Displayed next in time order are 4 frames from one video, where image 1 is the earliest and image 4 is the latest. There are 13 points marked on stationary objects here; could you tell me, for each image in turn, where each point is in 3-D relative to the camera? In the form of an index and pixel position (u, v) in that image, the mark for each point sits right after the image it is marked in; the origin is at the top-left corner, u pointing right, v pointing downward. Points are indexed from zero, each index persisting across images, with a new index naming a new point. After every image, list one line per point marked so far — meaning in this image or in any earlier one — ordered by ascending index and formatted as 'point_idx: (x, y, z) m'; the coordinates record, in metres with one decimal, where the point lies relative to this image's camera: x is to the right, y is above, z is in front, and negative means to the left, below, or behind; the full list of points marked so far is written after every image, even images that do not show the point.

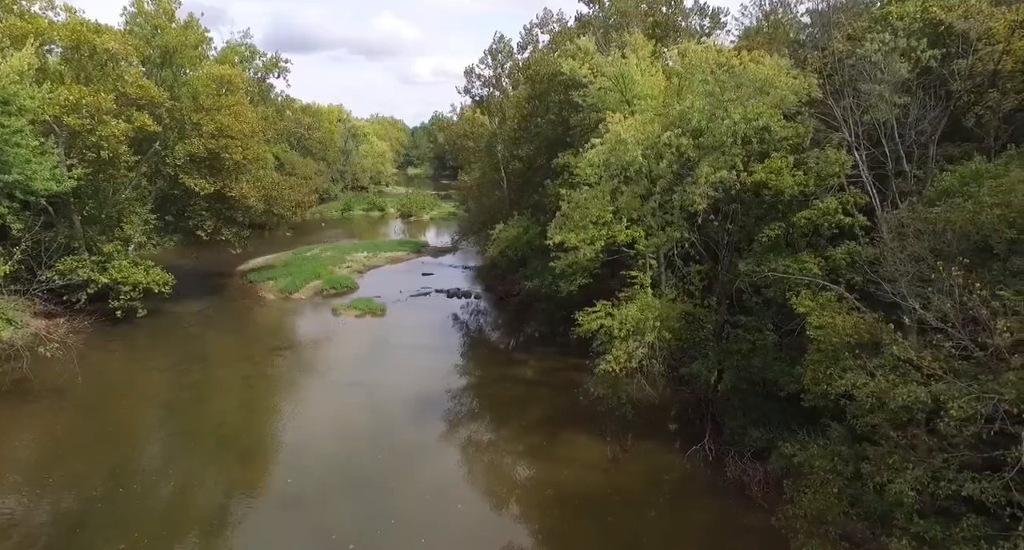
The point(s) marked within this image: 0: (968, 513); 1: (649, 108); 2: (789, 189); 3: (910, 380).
0: (+5.8, -3.1, +8.2) m
1: (+3.9, +5.0, +18.9) m
2: (+6.4, +2.0, +14.7) m
3: (+5.2, -1.4, +8.3) m
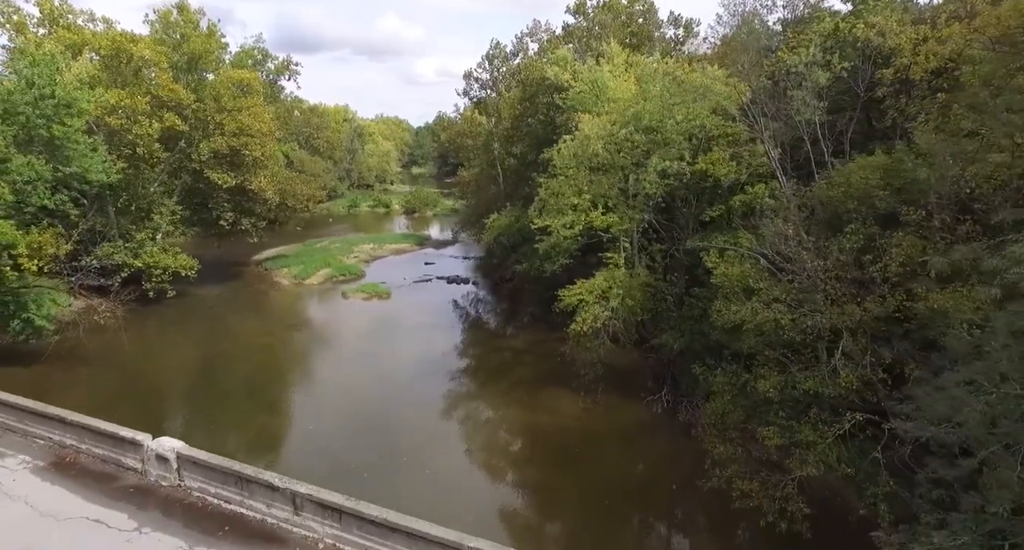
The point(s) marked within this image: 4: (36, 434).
0: (+5.3, -2.4, +11.3) m
1: (+3.5, +5.7, +22.0) m
2: (+5.9, +2.8, +17.8) m
3: (+4.7, -0.6, +11.4) m
4: (-7.4, -2.5, +10.0) m
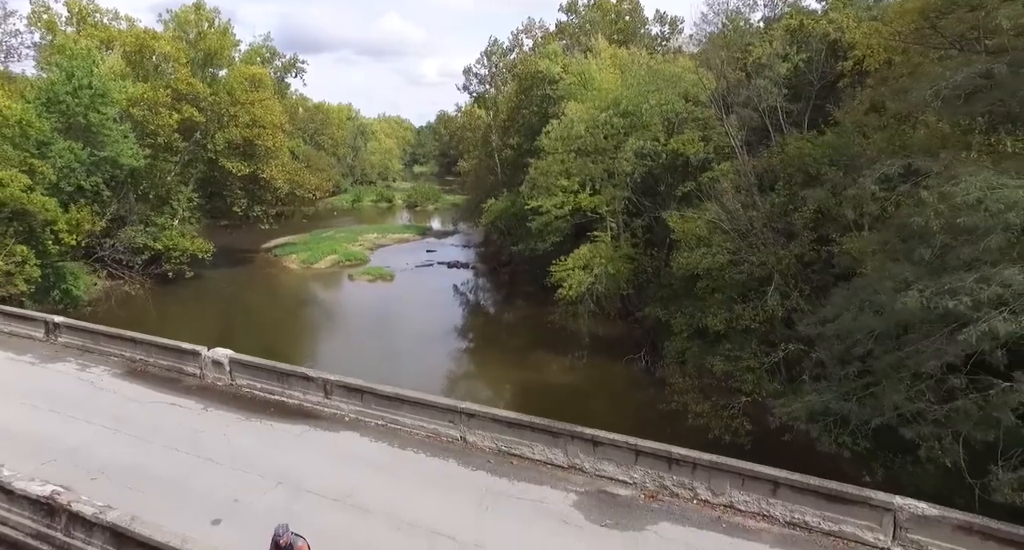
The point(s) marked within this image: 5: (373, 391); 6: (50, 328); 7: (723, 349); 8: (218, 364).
0: (+5.1, -1.4, +13.5) m
1: (+3.3, +6.7, +24.2) m
2: (+5.7, +3.7, +20.0) m
3: (+4.4, +0.4, +13.6) m
4: (-7.6, -1.5, +12.2) m
5: (-2.0, -1.7, +9.4) m
6: (-9.3, -1.1, +12.9) m
7: (+4.5, -1.6, +13.8) m
8: (-5.0, -1.5, +10.9) m
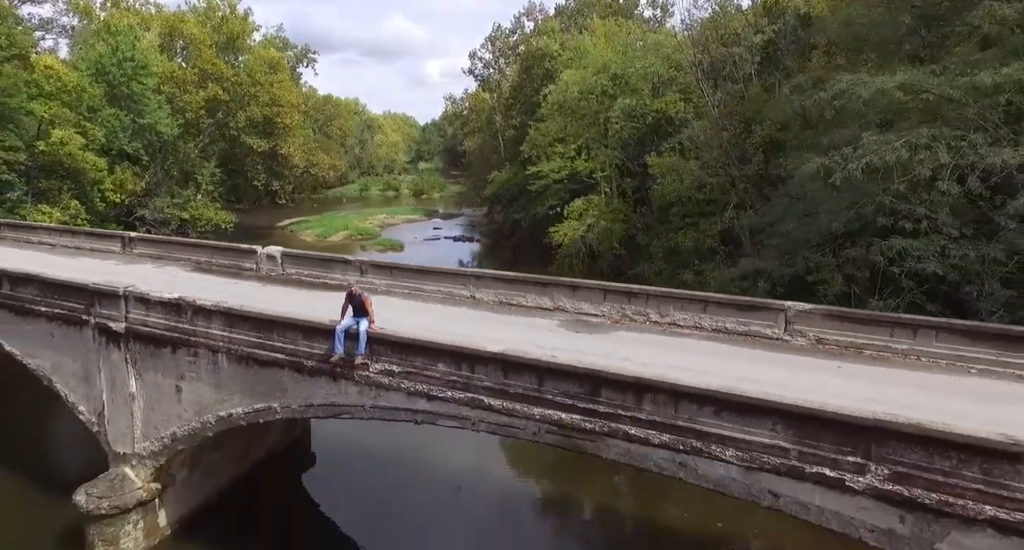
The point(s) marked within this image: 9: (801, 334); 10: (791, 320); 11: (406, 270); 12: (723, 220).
0: (+5.1, +0.5, +16.0) m
1: (+3.3, +8.6, +26.6) m
2: (+5.7, +5.6, +22.4) m
3: (+4.4, +2.2, +16.1) m
4: (-7.6, +0.4, +14.7) m
5: (-2.1, +0.2, +11.9) m
6: (-9.3, +0.8, +15.5) m
7: (+4.5, +0.3, +16.2) m
8: (-5.0, +0.4, +13.4) m
9: (+3.9, -0.8, +8.7) m
10: (+3.8, -0.6, +8.8) m
11: (-2.0, +0.1, +11.9) m
12: (+5.1, +1.3, +15.4) m
